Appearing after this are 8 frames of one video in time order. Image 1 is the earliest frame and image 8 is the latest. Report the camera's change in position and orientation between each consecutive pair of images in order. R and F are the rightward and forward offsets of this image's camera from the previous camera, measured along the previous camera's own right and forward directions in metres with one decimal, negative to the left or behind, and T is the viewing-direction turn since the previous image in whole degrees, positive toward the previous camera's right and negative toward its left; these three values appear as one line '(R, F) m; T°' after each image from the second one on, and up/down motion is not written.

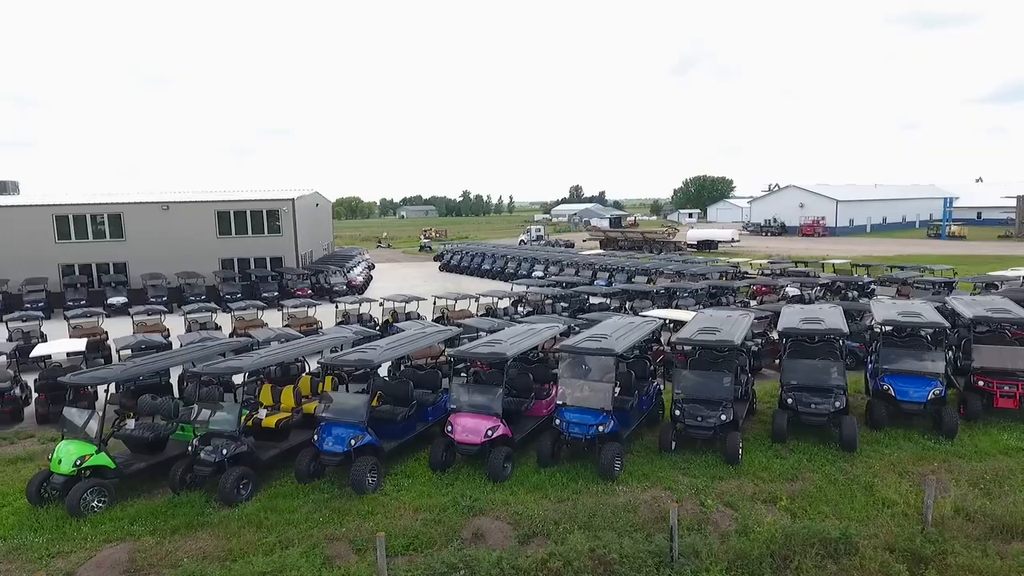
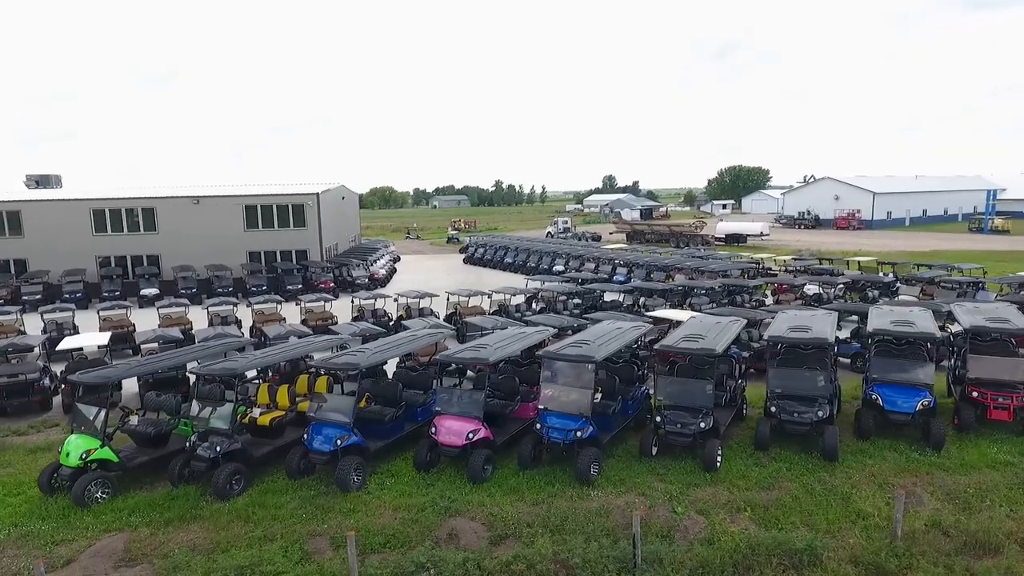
(+0.8, -0.2) m; -3°
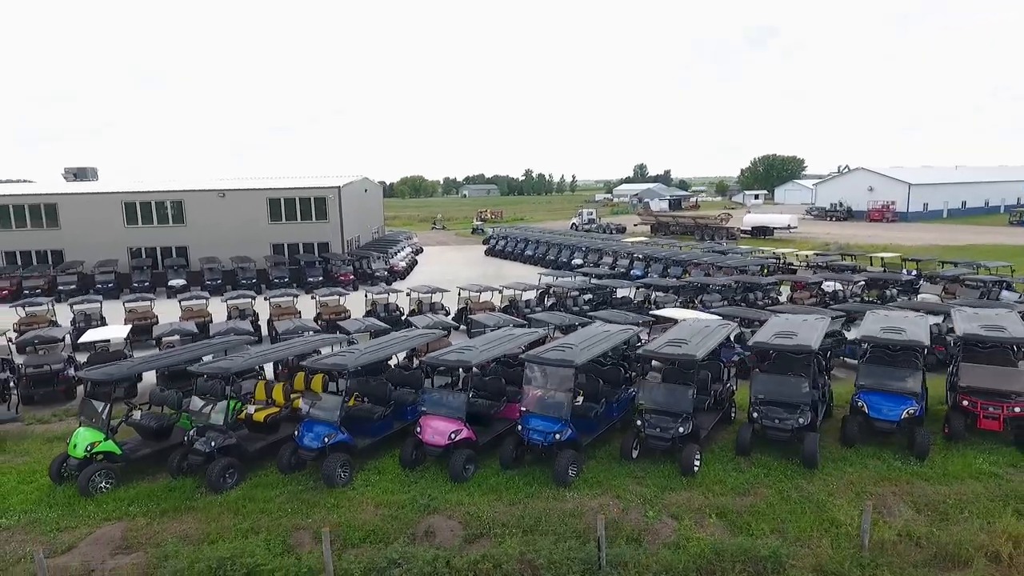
(+0.7, -0.2) m; -3°
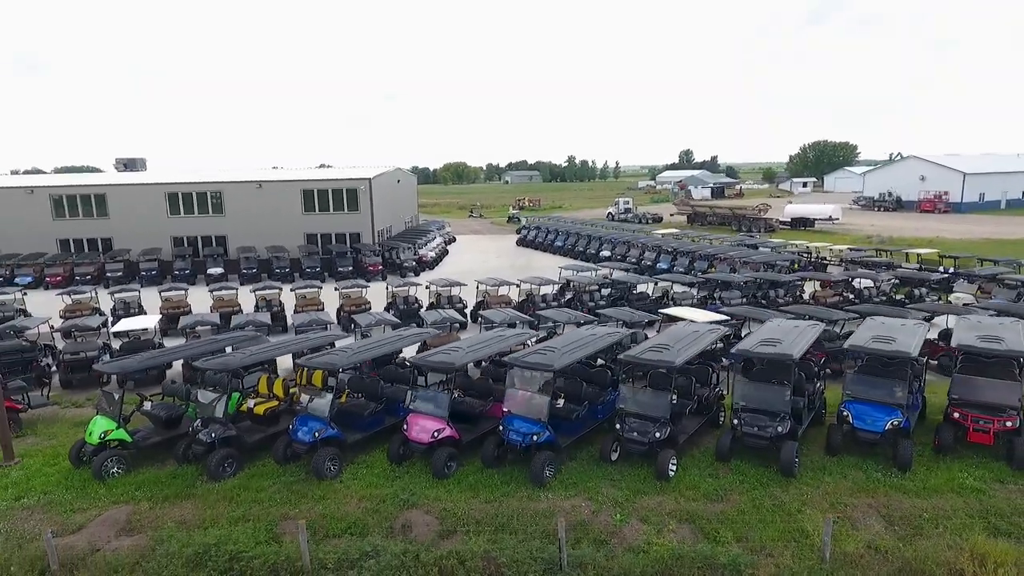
(+1.0, -0.3) m; -4°
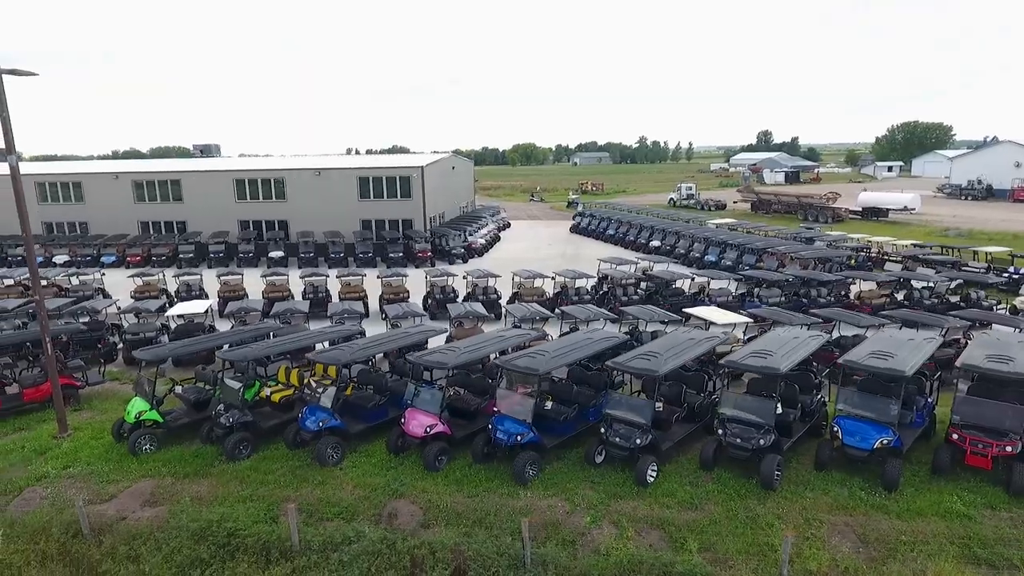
(+1.3, -0.3) m; -6°
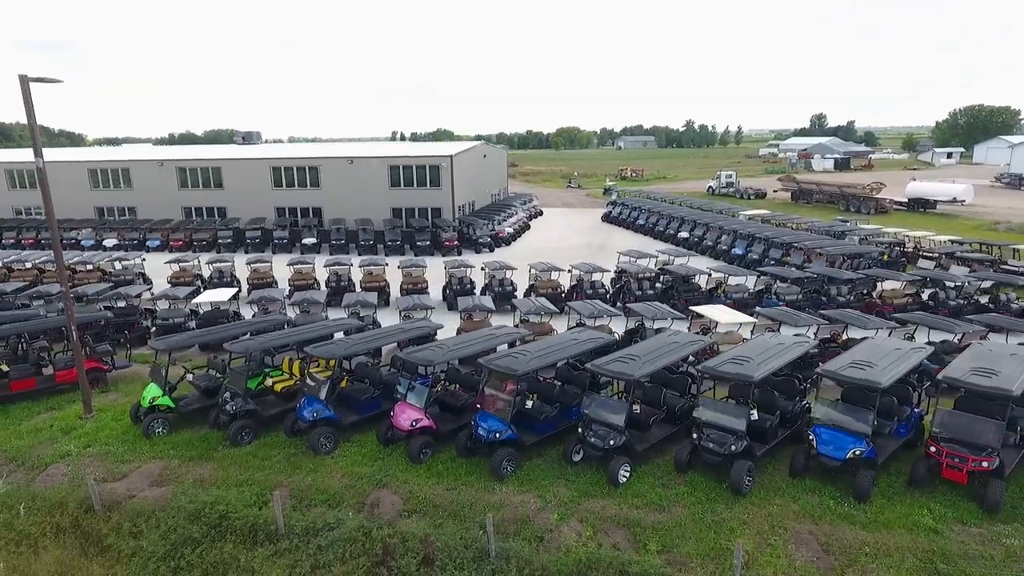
(+1.0, -0.3) m; -4°
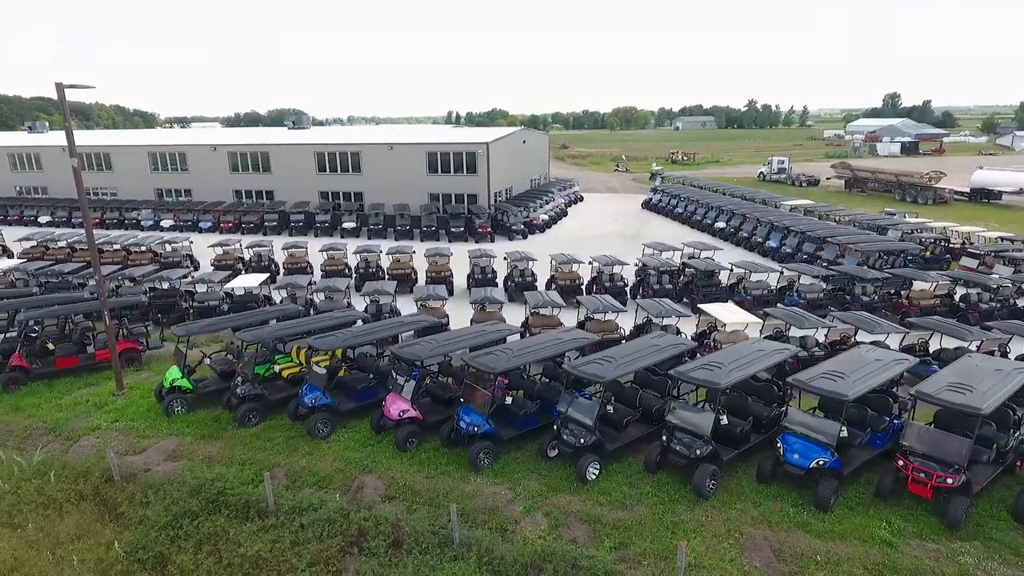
(+1.3, -0.4) m; -5°
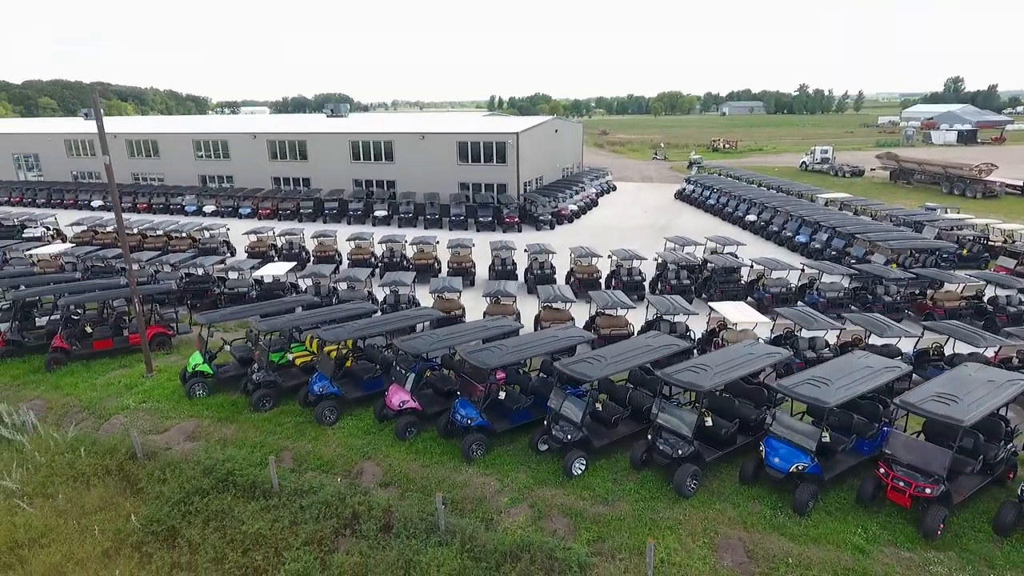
(+0.9, -0.4) m; -4°
